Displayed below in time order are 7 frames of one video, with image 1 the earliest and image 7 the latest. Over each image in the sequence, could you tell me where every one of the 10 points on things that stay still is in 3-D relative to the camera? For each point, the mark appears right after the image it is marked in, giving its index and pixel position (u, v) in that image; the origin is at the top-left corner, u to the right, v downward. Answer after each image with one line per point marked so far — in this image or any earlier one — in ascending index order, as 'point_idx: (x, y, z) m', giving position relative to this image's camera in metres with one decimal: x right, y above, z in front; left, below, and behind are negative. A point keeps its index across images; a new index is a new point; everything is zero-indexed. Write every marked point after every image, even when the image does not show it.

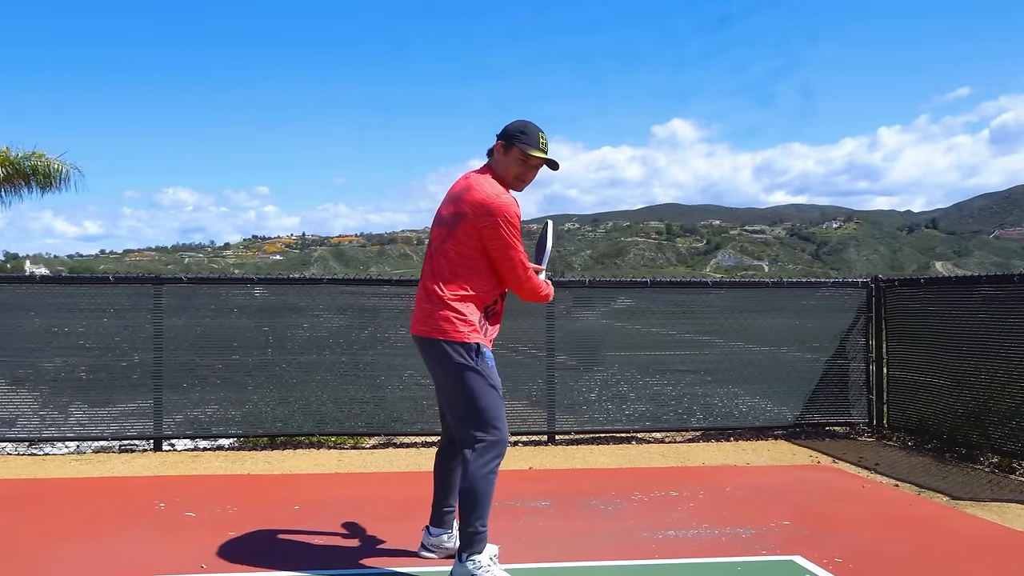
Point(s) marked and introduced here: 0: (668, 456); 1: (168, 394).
0: (+1.3, -1.5, +7.4) m
1: (-3.2, -1.0, +7.6) m
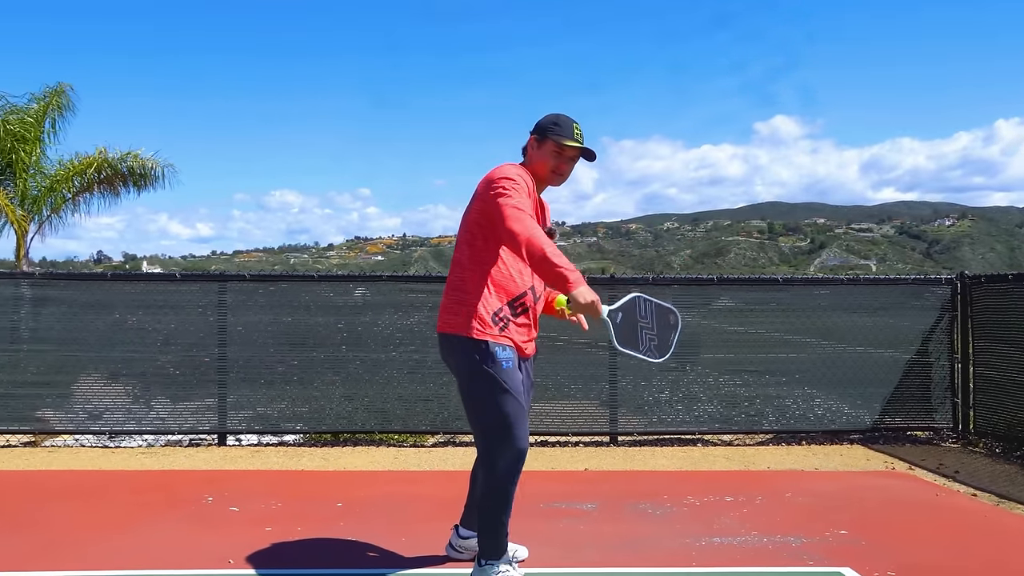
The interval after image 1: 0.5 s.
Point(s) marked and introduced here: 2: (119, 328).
0: (+1.8, -1.4, +7.0) m
1: (-2.6, -0.9, +7.8) m
2: (-3.7, -0.4, +7.8) m
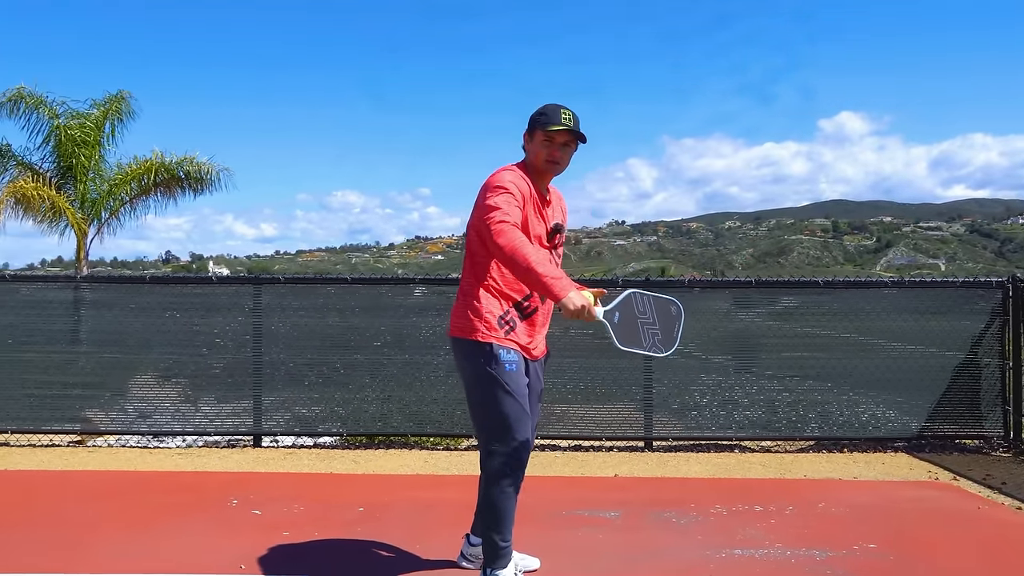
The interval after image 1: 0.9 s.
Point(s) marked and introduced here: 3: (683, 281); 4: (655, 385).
0: (+2.1, -1.4, +6.9) m
1: (-2.3, -1.0, +8.0) m
2: (-3.4, -0.4, +7.9) m
3: (+1.5, +0.1, +7.8) m
4: (+1.3, -0.9, +7.8) m
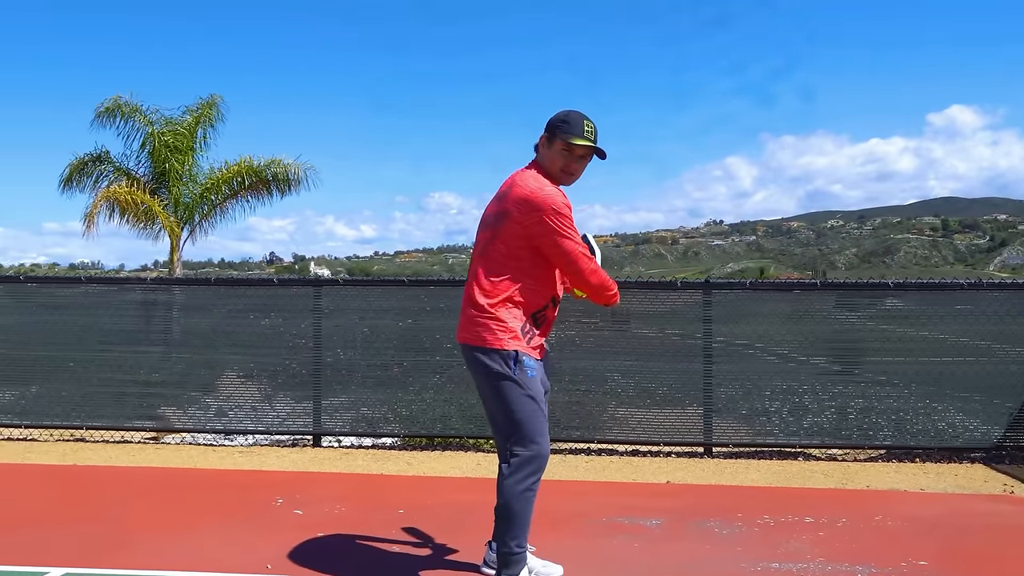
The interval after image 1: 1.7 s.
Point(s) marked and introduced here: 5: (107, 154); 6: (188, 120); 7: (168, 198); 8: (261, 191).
0: (+2.5, -1.5, +6.6) m
1: (-1.8, -1.0, +8.1) m
2: (-2.8, -0.4, +8.2) m
3: (+2.0, 0.0, +7.5) m
4: (+1.8, -0.9, +7.6) m
5: (-5.8, +2.0, +12.4) m
6: (-4.7, +2.5, +12.5) m
7: (-4.9, +1.3, +12.3) m
8: (-3.7, +1.5, +12.8) m
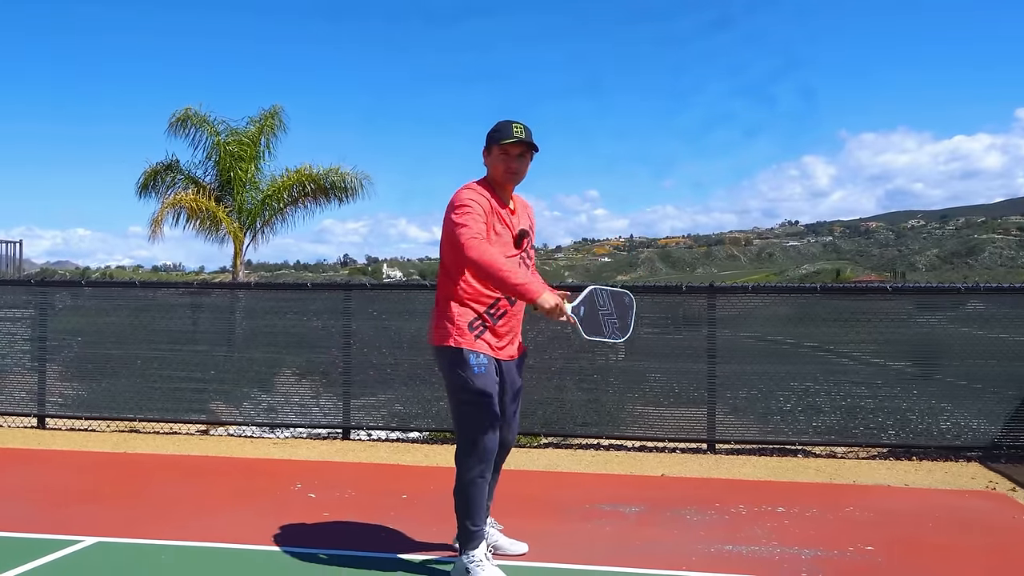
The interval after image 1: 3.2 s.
0: (+2.5, -1.5, +6.8) m
1: (-1.6, -1.0, +8.8) m
2: (-2.6, -0.5, +8.9) m
3: (+2.2, 0.0, +7.9) m
4: (+1.9, -0.9, +7.9) m
5: (-5.3, +2.0, +13.4) m
6: (-4.2, +2.4, +13.3) m
7: (-4.4, +1.3, +13.2) m
8: (-3.1, +1.4, +13.6) m
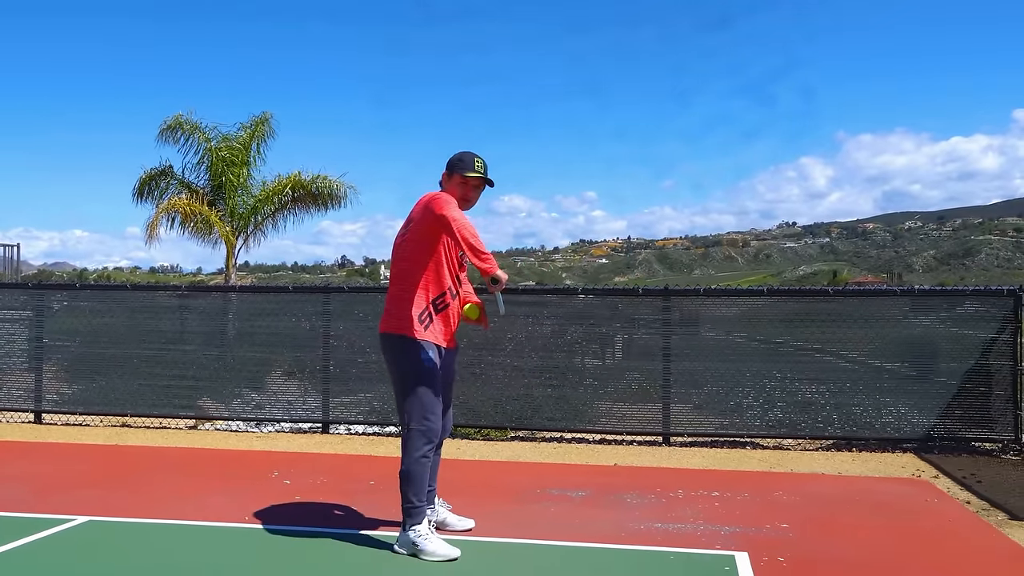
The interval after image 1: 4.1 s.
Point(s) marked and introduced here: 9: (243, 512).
0: (+2.2, -1.5, +7.4) m
1: (-1.9, -1.1, +9.3) m
2: (-2.9, -0.5, +9.4) m
3: (+1.9, 0.0, +8.4) m
4: (+1.6, -1.0, +8.4) m
5: (-5.6, +1.9, +13.8) m
6: (-4.5, +2.4, +13.8) m
7: (-4.7, +1.2, +13.7) m
8: (-3.5, +1.4, +14.1) m
9: (-1.7, -1.5, +5.7) m
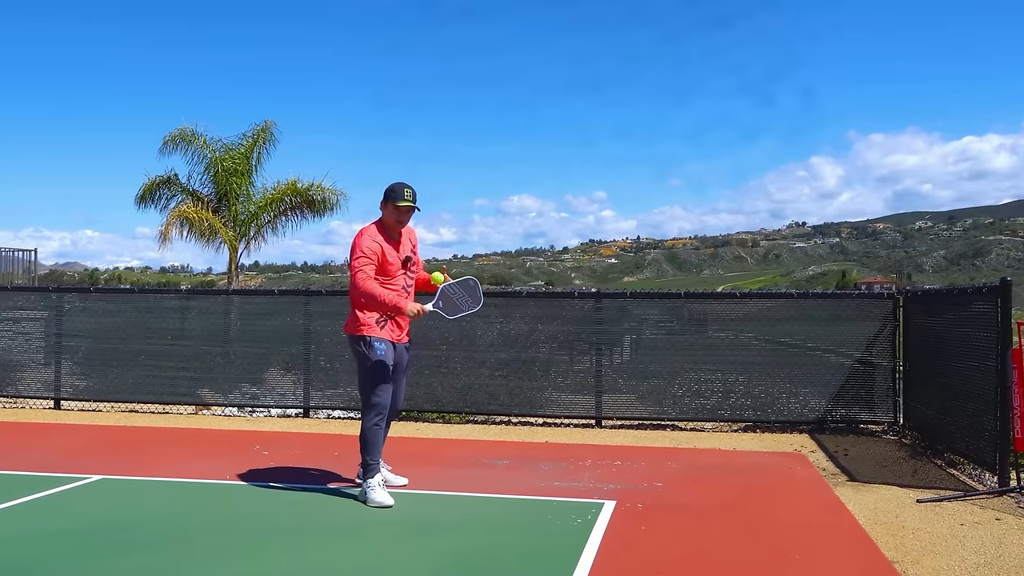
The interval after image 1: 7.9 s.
0: (+1.7, -1.5, +8.6) m
1: (-2.4, -1.1, +10.5) m
2: (-3.4, -0.5, +10.7) m
3: (+1.3, -0.1, +9.6) m
4: (+1.1, -1.0, +9.6) m
5: (-6.0, +1.9, +15.2) m
6: (-4.9, +2.4, +15.1) m
7: (-5.2, +1.2, +15.0) m
8: (-3.9, +1.3, +15.4) m
9: (-2.3, -1.5, +7.0) m
